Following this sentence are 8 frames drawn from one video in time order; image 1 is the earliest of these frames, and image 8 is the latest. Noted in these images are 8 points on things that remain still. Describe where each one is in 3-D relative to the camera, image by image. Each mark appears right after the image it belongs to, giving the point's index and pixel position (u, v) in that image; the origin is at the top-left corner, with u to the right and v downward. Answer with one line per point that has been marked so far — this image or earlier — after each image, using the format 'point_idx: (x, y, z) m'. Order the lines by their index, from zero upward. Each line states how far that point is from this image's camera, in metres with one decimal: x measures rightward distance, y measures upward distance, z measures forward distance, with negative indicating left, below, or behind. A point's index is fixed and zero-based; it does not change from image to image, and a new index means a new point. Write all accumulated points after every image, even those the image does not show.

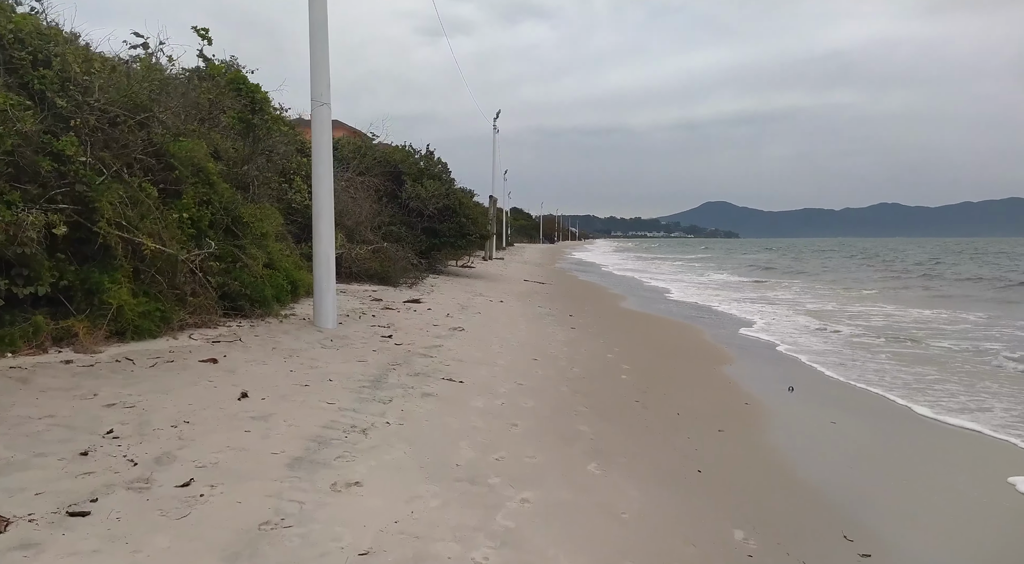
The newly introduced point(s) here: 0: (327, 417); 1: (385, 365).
0: (-1.1, -0.8, +4.3) m
1: (-1.1, -0.7, +6.0) m
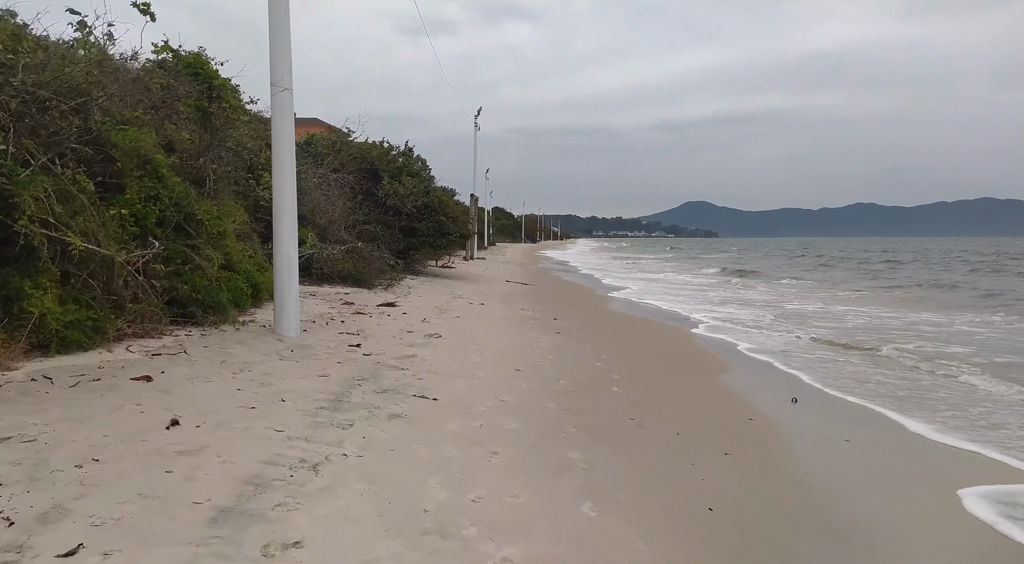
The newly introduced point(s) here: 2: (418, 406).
0: (-1.3, -0.9, +3.6) m
1: (-1.3, -0.8, +5.3) m
2: (-0.7, -0.9, +4.9) m
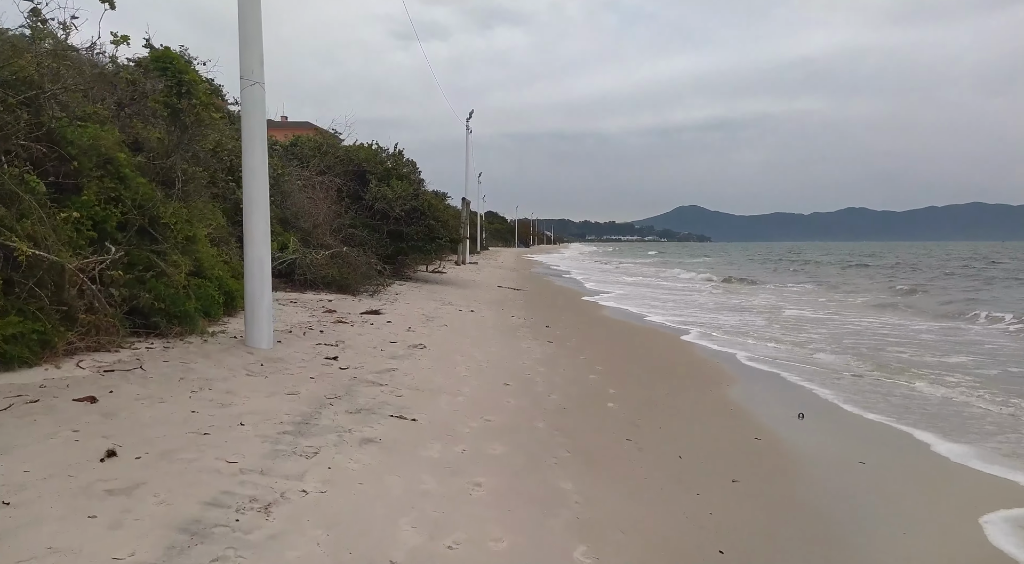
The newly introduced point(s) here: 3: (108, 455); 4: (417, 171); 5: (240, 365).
0: (-1.3, -0.9, +3.2) m
1: (-1.3, -0.8, +4.9) m
2: (-0.8, -0.9, +4.4) m
3: (-2.0, -0.8, +3.4) m
4: (-2.5, +2.9, +18.1) m
5: (-2.2, -0.7, +5.7) m
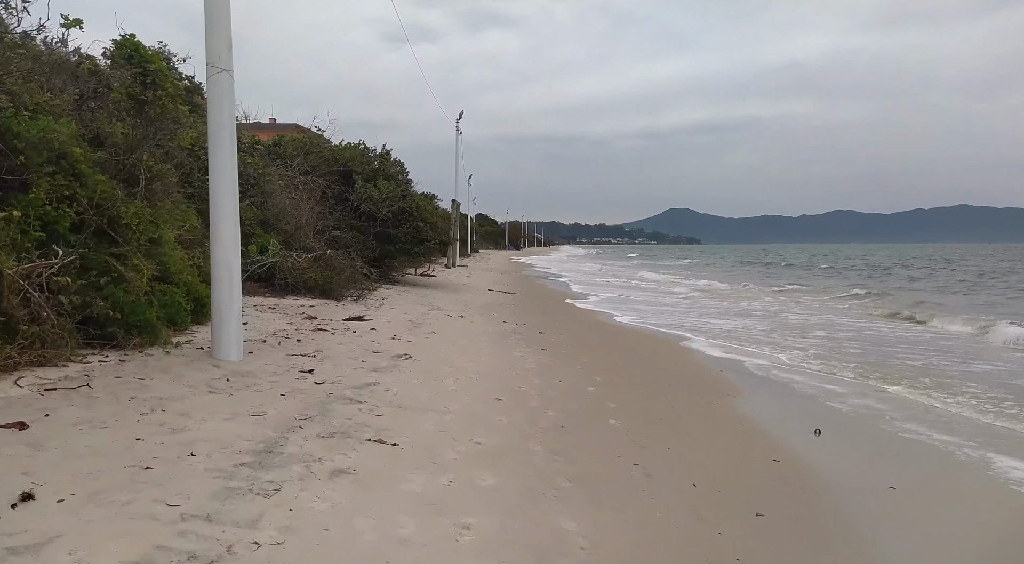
0: (-1.4, -1.0, +2.6) m
1: (-1.4, -0.9, +4.3) m
2: (-0.8, -1.0, +3.9) m
3: (-2.0, -0.9, +2.8) m
4: (-2.7, +2.8, +17.6) m
5: (-2.3, -0.7, +5.1) m
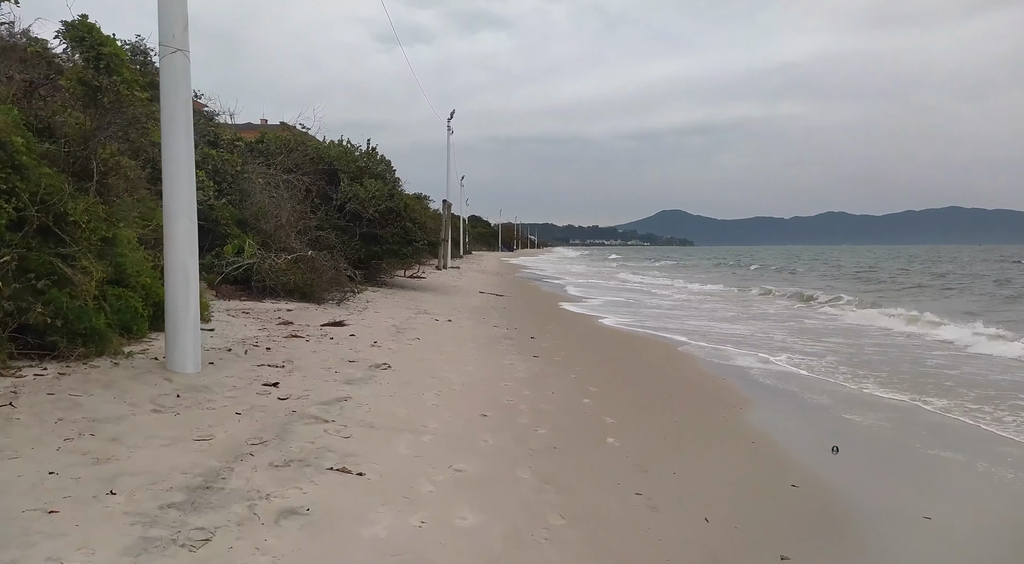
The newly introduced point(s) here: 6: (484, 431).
0: (-1.4, -1.0, +2.0) m
1: (-1.5, -0.9, +3.7) m
2: (-0.9, -1.0, +3.3) m
3: (-2.1, -0.9, +2.2) m
4: (-2.9, +2.8, +17.0) m
5: (-2.4, -0.8, +4.5) m
6: (-0.2, -1.0, +4.7) m
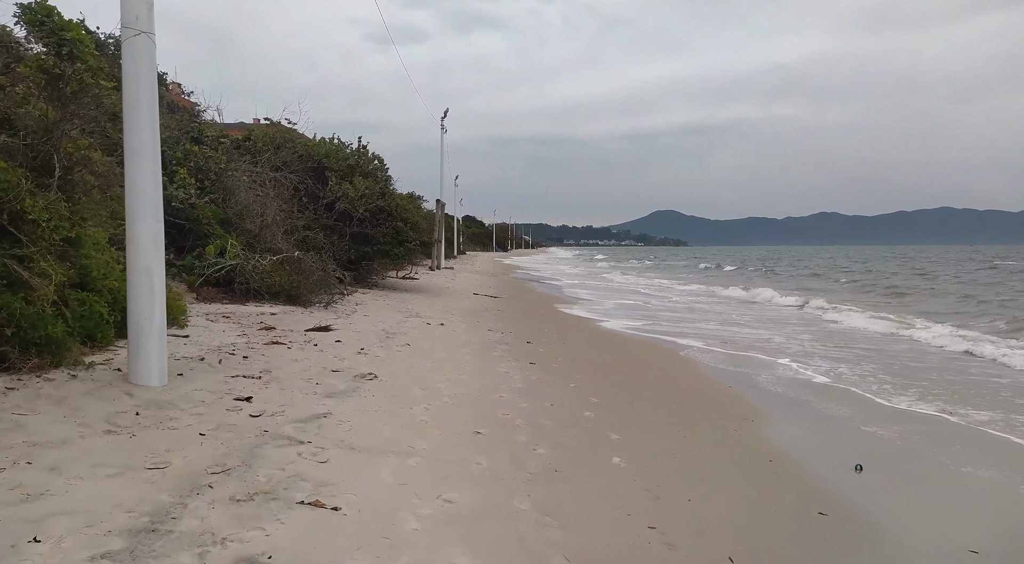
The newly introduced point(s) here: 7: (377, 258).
0: (-1.4, -1.0, +1.6) m
1: (-1.5, -0.9, +3.3) m
2: (-0.9, -1.0, +2.9) m
3: (-2.1, -0.9, +1.8) m
4: (-3.1, +2.7, +16.5) m
5: (-2.4, -0.8, +4.1) m
6: (-0.2, -1.0, +4.2) m
7: (-3.0, +0.5, +15.3) m
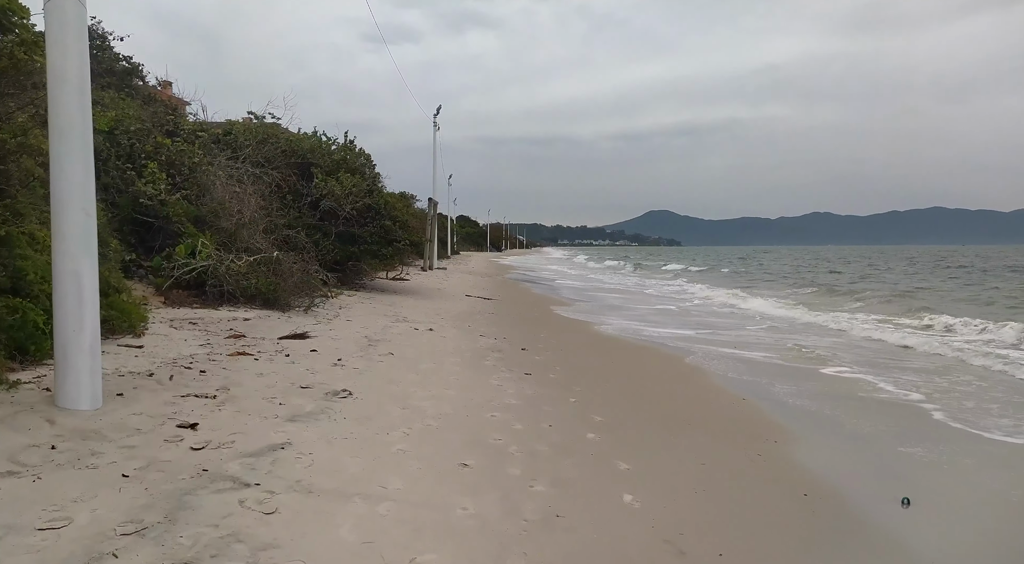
0: (-1.4, -1.1, +0.9) m
1: (-1.5, -1.0, +2.6) m
2: (-0.9, -1.1, +2.2) m
3: (-2.1, -1.0, +1.1) m
4: (-3.2, +2.7, +15.8) m
5: (-2.4, -0.8, +3.4) m
6: (-0.3, -1.1, +3.5) m
7: (-3.1, +0.5, +14.6) m
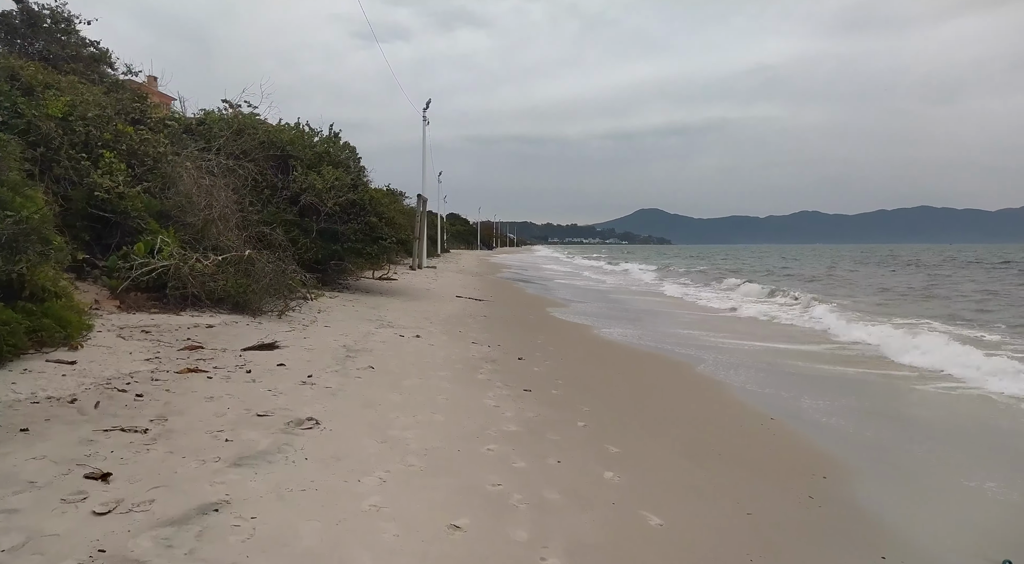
0: (-1.4, -1.1, 0.0) m
1: (-1.5, -1.0, +1.7) m
2: (-0.9, -1.1, +1.3) m
3: (-2.0, -1.0, +0.2) m
4: (-3.4, +2.7, +14.9) m
5: (-2.4, -0.9, +2.5) m
6: (-0.2, -1.1, +2.7) m
7: (-3.3, +0.5, +13.6) m
